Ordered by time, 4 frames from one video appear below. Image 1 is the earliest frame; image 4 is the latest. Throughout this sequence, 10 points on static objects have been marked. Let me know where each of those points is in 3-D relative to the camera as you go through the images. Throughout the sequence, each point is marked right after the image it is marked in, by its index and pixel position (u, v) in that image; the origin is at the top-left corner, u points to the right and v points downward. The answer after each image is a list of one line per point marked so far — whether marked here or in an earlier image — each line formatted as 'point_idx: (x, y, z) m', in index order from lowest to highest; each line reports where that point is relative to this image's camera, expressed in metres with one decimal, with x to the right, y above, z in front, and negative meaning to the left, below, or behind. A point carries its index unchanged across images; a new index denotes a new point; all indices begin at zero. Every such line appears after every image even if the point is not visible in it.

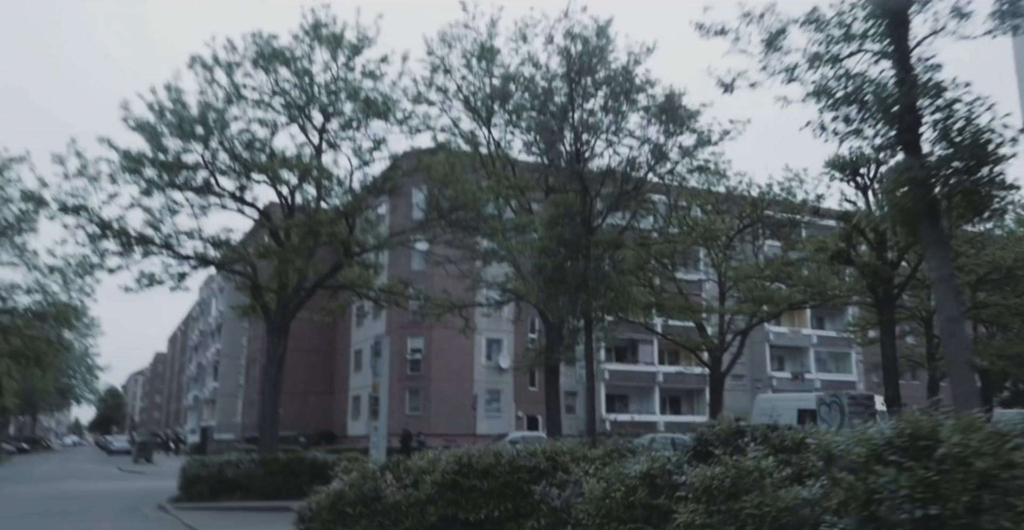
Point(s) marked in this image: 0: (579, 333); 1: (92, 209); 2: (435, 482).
0: (+1.0, -1.0, +11.9) m
1: (-9.4, +1.3, +19.0) m
2: (-0.8, -2.4, +9.4) m
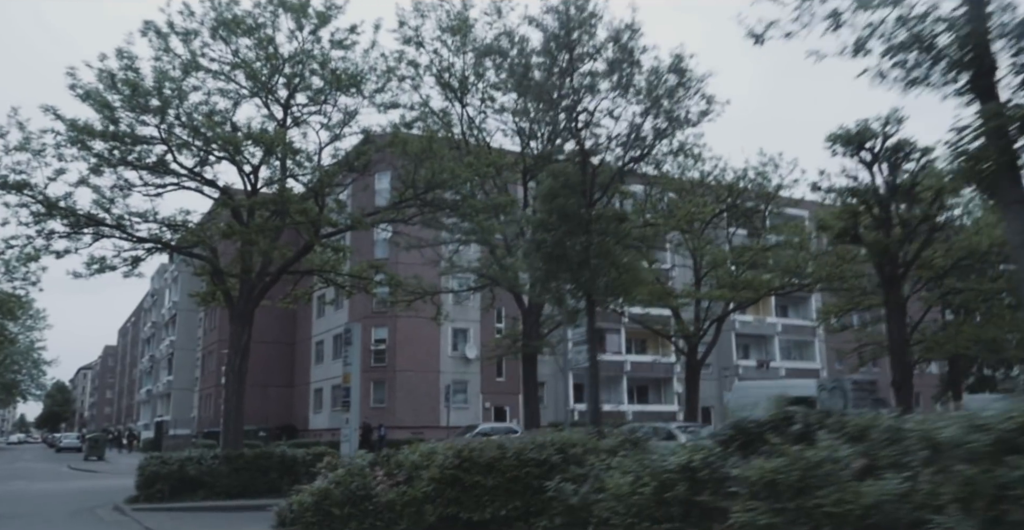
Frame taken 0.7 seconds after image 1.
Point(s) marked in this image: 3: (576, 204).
0: (+0.9, -0.7, +11.0) m
1: (-9.9, +1.6, +17.6) m
2: (-0.8, -2.1, +8.4) m
3: (+0.8, +0.8, +10.4) m
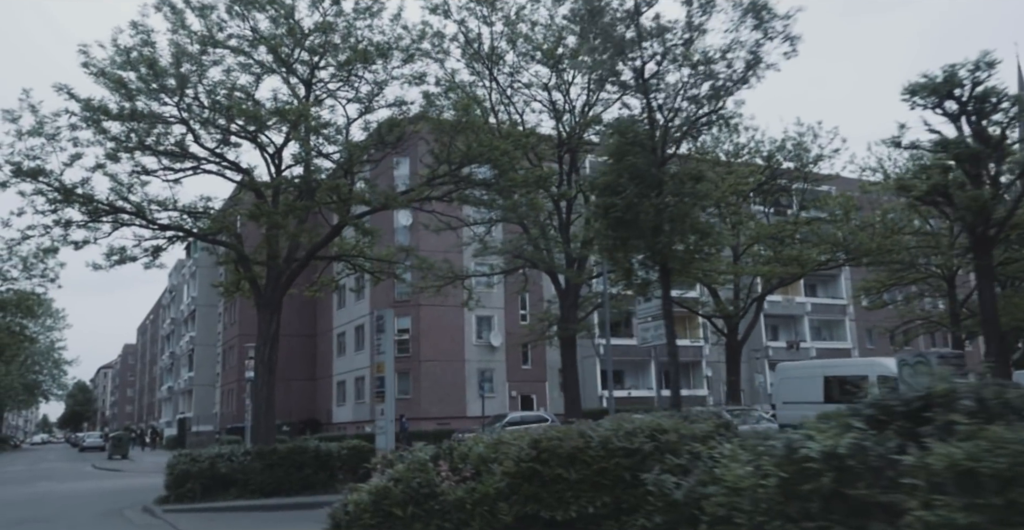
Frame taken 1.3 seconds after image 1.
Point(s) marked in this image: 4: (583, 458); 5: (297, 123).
0: (+1.6, -0.3, +10.0) m
1: (-9.1, +1.8, +16.7) m
2: (-0.1, -1.8, +7.4) m
3: (+1.5, +1.2, +9.3) m
4: (+0.6, -1.6, +7.2) m
5: (-4.1, +2.7, +16.2) m
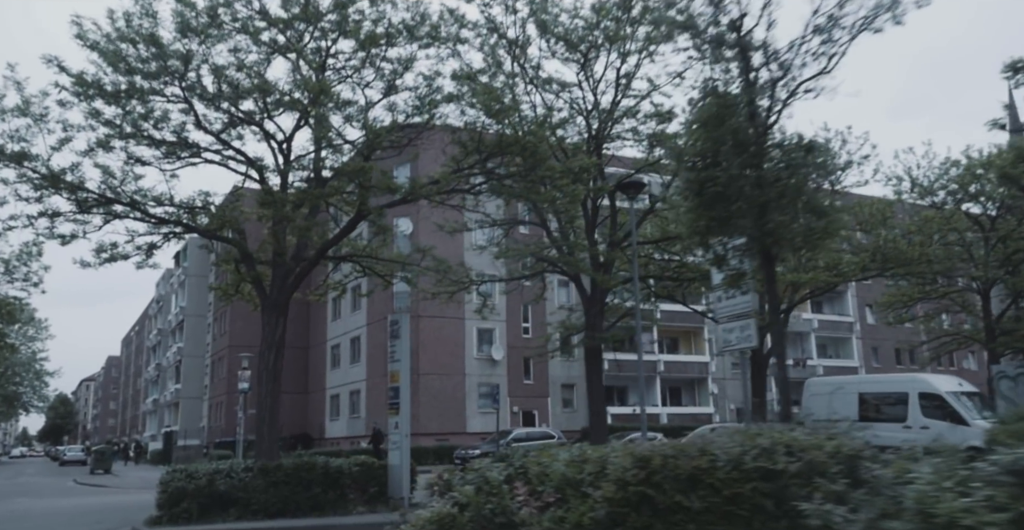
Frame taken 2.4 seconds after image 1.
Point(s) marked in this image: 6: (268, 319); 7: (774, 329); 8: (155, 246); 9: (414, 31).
0: (+2.3, -0.2, +8.5) m
1: (-8.5, +1.9, +15.2) m
2: (+0.7, -1.6, +5.9) m
3: (+2.2, +1.3, +7.9) m
4: (+1.3, -1.4, +5.7) m
5: (-3.5, +2.8, +14.7) m
6: (-4.8, -1.1, +16.8) m
7: (+2.4, -0.6, +8.1) m
8: (-8.1, +0.4, +19.2) m
9: (-1.9, +4.6, +16.8) m
